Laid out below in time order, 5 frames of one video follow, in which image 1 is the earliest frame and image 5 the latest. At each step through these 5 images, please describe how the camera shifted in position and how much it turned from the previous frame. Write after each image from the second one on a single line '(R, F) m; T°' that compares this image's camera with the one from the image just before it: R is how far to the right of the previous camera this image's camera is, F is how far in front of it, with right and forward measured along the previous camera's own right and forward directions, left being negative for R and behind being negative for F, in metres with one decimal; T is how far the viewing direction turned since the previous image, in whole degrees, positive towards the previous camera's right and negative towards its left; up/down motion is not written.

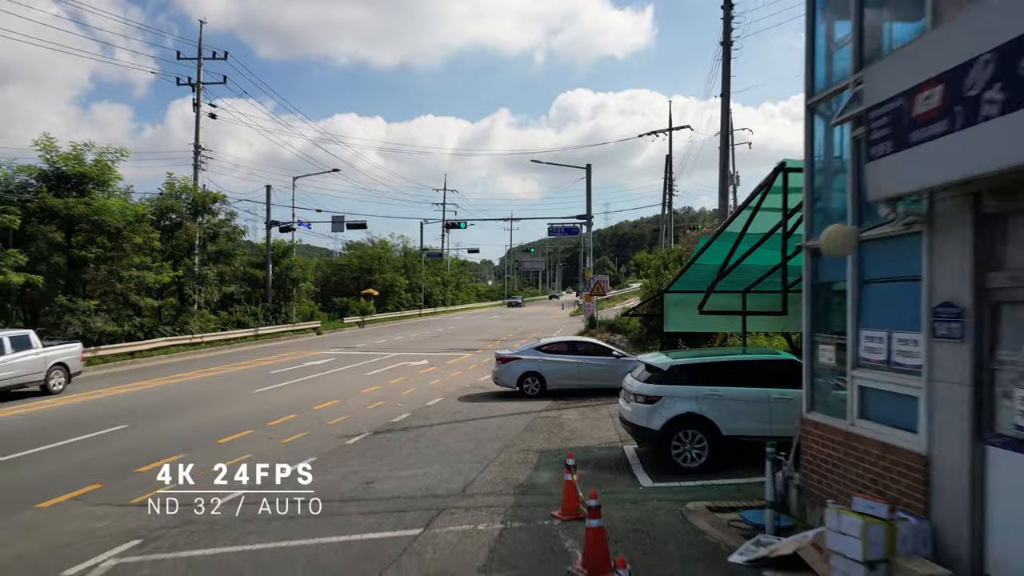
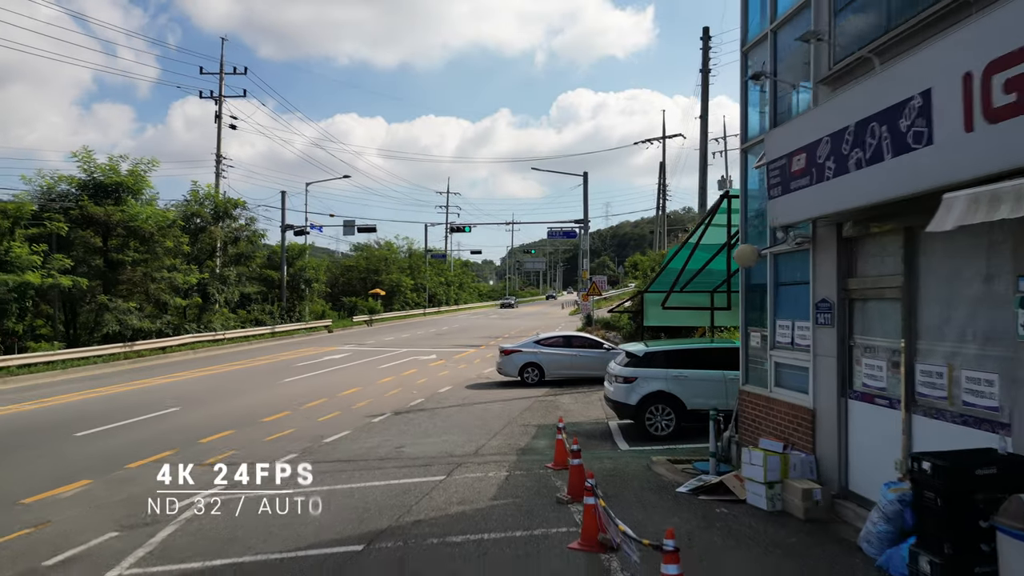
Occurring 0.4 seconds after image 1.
(0.0, -1.8) m; 0°
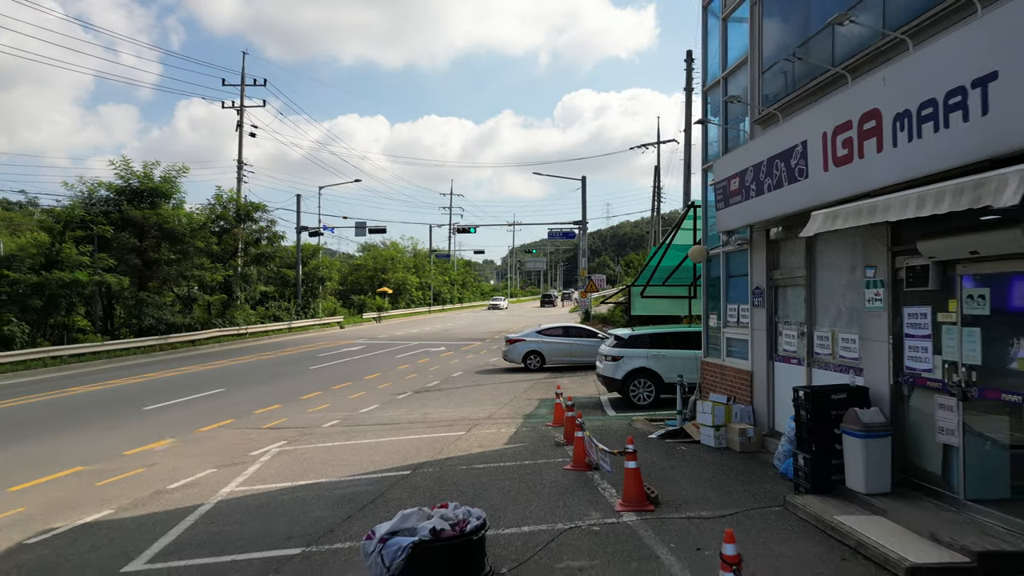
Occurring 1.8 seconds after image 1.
(-0.1, -1.9) m; 0°
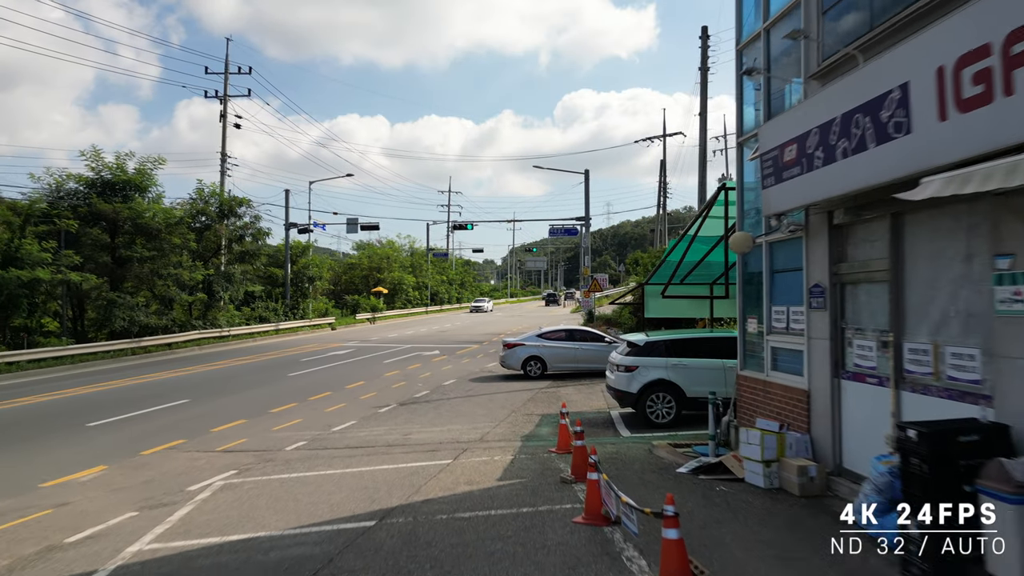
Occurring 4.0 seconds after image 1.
(0.0, +1.7) m; 0°
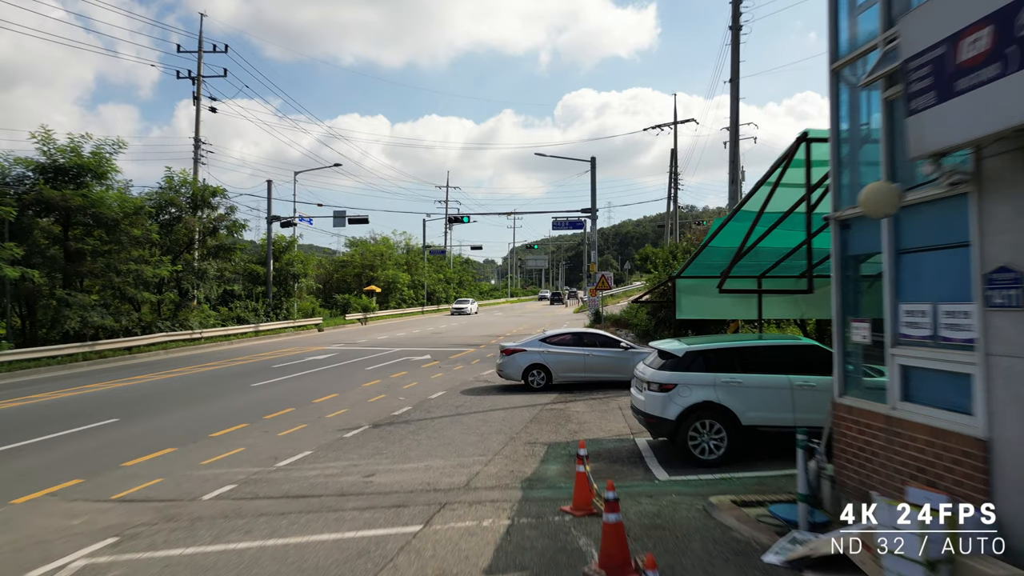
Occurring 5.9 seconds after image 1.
(0.0, +2.5) m; 0°
